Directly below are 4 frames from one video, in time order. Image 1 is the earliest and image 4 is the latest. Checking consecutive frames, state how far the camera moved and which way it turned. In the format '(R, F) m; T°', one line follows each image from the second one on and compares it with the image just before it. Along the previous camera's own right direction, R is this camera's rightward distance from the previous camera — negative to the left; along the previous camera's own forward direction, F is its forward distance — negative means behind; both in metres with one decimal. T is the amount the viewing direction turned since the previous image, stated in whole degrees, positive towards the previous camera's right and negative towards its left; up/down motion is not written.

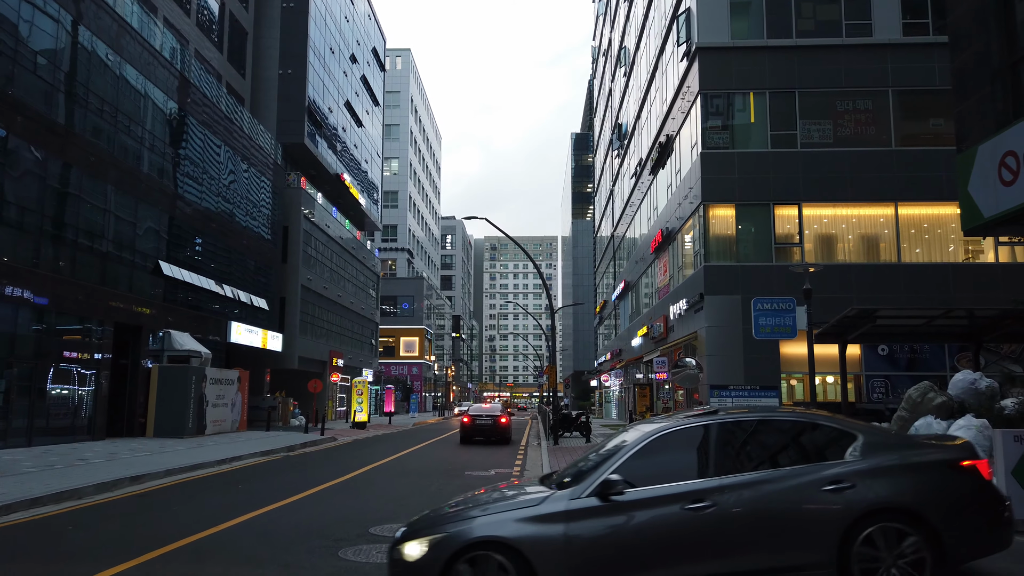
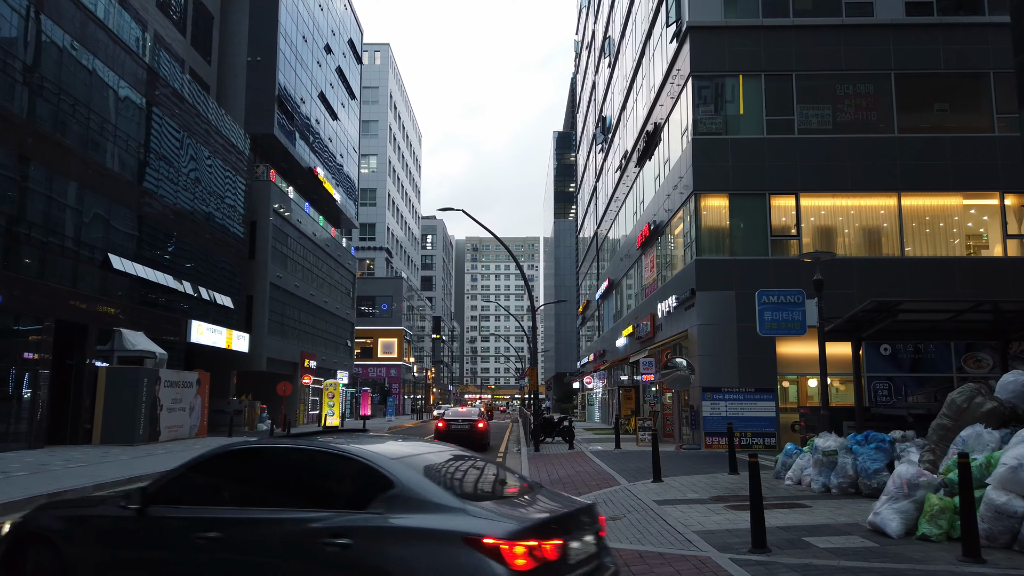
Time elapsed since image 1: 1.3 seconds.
(+0.1, +1.9) m; +1°
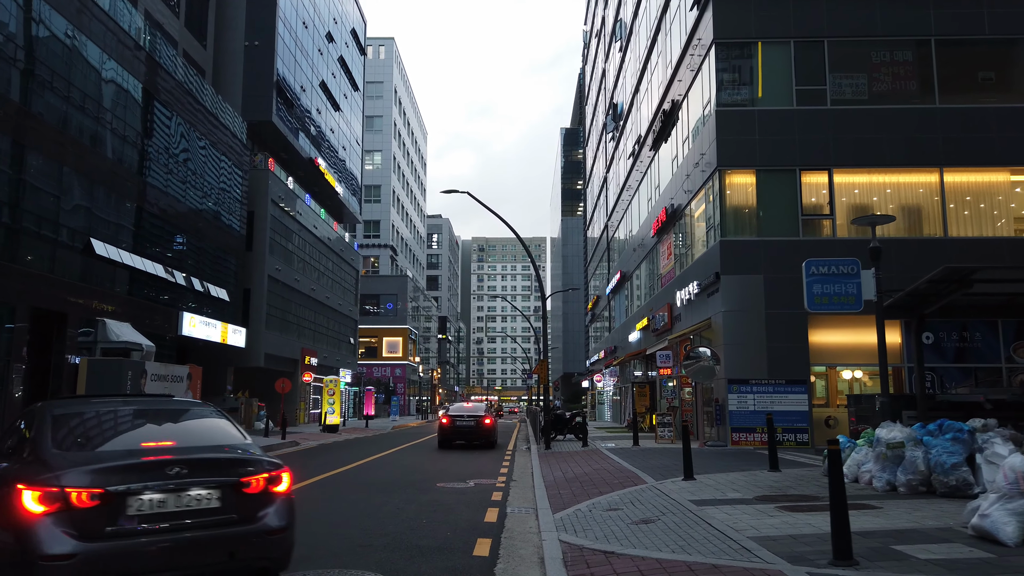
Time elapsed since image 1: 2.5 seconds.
(-0.1, +1.8) m; 0°
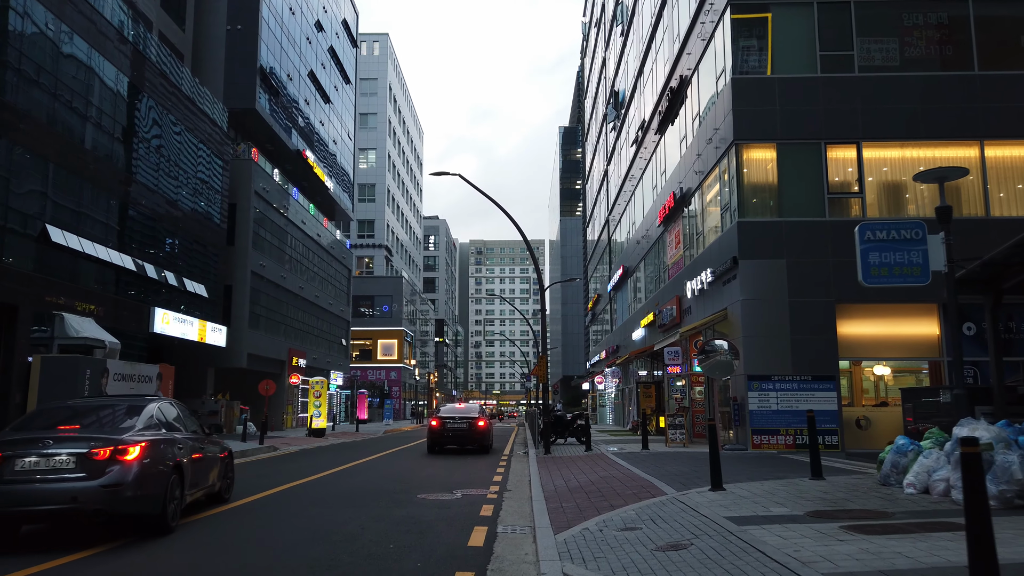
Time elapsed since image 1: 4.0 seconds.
(+0.1, +2.2) m; 0°
